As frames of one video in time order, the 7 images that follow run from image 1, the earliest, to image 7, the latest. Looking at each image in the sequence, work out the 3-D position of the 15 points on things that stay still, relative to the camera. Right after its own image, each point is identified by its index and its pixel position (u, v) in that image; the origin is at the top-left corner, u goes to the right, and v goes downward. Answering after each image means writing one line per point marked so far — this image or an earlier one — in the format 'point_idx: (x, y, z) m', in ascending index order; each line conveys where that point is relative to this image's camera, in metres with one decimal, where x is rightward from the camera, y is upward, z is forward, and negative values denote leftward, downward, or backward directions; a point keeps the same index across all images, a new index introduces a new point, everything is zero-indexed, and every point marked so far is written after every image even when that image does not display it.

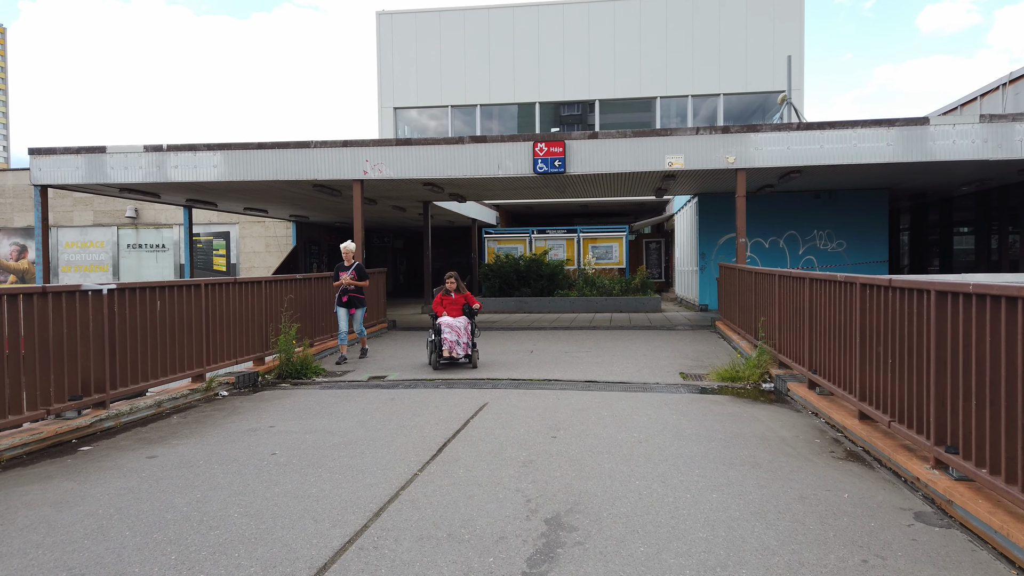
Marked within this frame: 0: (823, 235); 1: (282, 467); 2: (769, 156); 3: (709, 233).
0: (+7.3, +1.3, +17.5) m
1: (-1.5, -1.2, +4.9) m
2: (+4.5, +2.3, +13.1) m
3: (+4.7, +1.3, +17.9) m
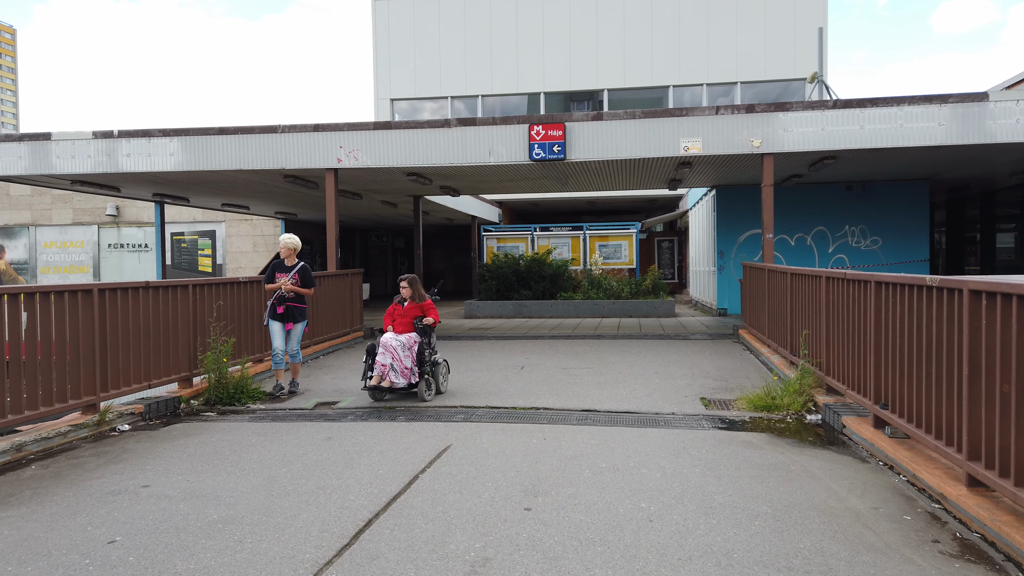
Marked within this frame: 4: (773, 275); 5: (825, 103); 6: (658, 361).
0: (+7.2, +1.2, +15.7) m
1: (-1.8, -1.2, +3.2) m
2: (+4.4, +2.3, +11.4) m
3: (+4.7, +1.3, +16.1) m
4: (+3.3, +0.2, +9.7) m
5: (+4.7, +2.8, +11.3) m
6: (+1.8, -0.9, +9.2) m
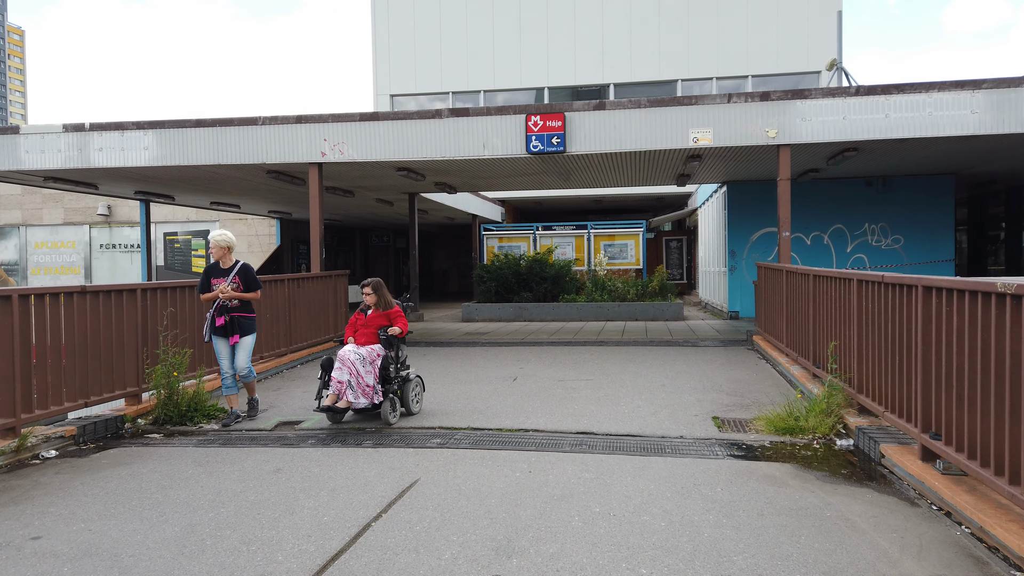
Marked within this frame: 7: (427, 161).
0: (+7.2, +1.2, +14.8) m
1: (-1.9, -1.3, +2.4) m
2: (+4.3, +2.2, +10.5) m
3: (+4.6, +1.2, +15.2) m
4: (+3.2, +0.1, +8.8) m
5: (+4.6, +2.7, +10.4) m
6: (+1.7, -0.9, +8.4) m
7: (-1.3, +2.0, +11.7) m
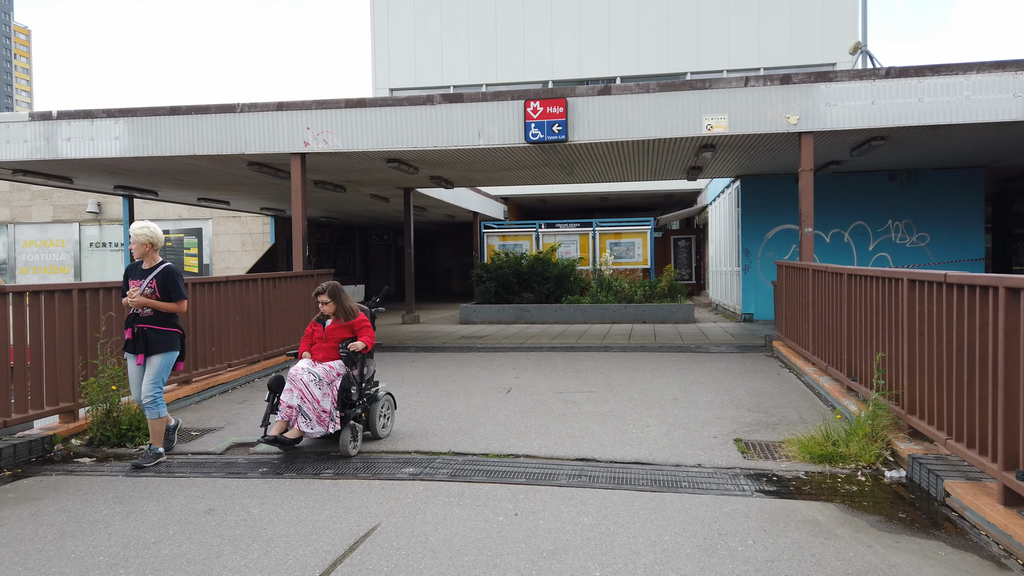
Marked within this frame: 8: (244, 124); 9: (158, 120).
0: (+7.2, +1.2, +13.9) m
1: (-2.0, -1.3, +1.6) m
2: (+4.3, +2.2, +9.6) m
3: (+4.6, +1.2, +14.3) m
4: (+3.2, +0.1, +8.0) m
5: (+4.6, +2.7, +9.5) m
6: (+1.7, -0.9, +7.5) m
7: (-1.4, +2.0, +10.9) m
8: (-3.9, +2.4, +10.8) m
9: (-5.2, +2.5, +11.0) m
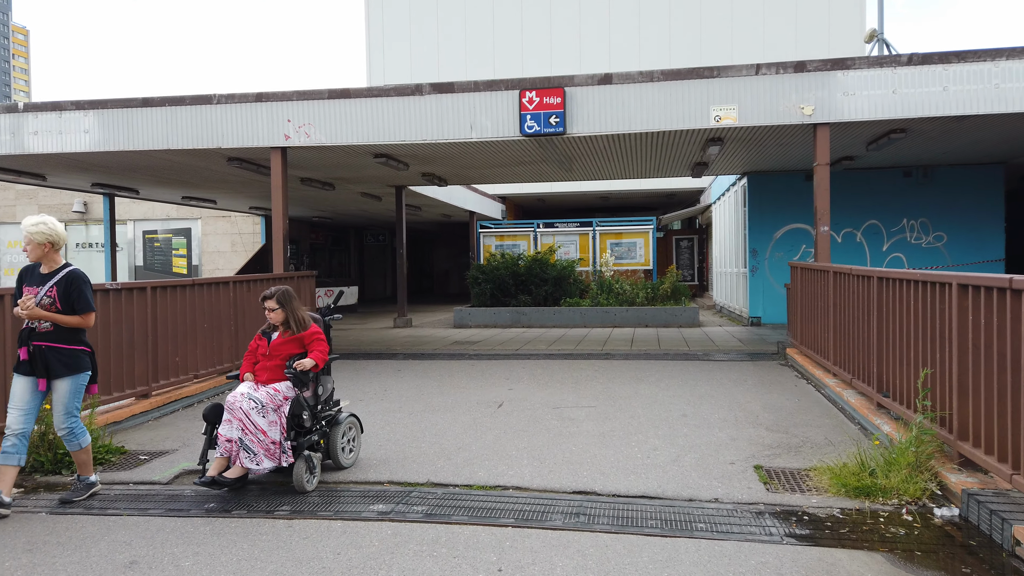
0: (+7.1, +1.1, +13.2) m
1: (-2.1, -1.3, +0.9) m
2: (+4.2, +2.2, +8.9) m
3: (+4.6, +1.2, +13.7) m
4: (+3.1, +0.1, +7.3) m
5: (+4.5, +2.7, +8.8) m
6: (+1.6, -1.0, +6.8) m
7: (-1.5, +2.0, +10.2) m
8: (-4.0, +2.3, +10.2) m
9: (-5.3, +2.4, +10.3) m
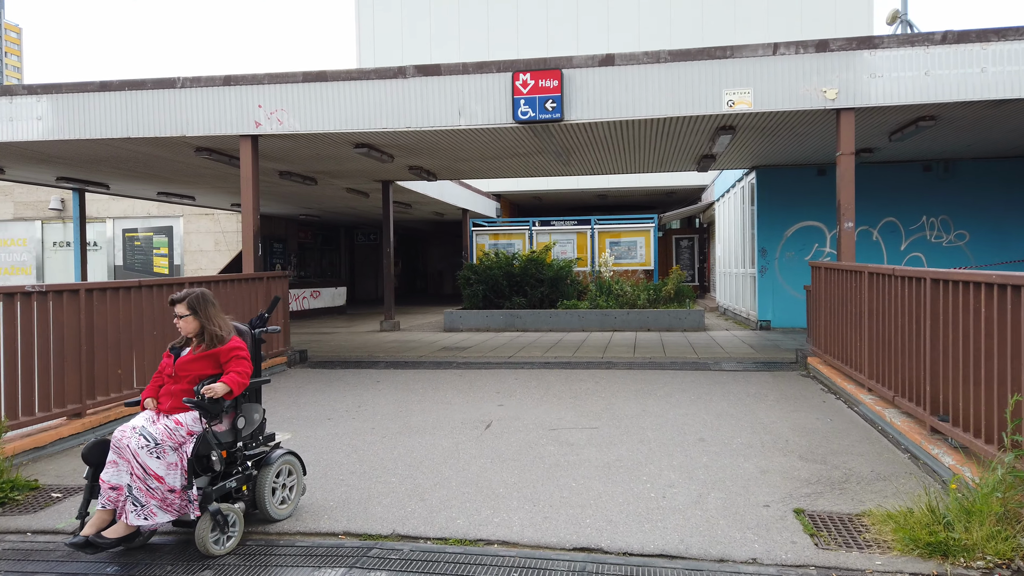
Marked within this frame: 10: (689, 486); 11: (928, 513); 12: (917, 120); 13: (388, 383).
0: (+7.0, +1.1, +12.4) m
1: (-2.1, -1.3, 0.0) m
2: (+4.1, +2.2, +8.1) m
3: (+4.5, +1.2, +12.8) m
4: (+3.0, +0.1, +6.4) m
5: (+4.4, +2.7, +8.0) m
6: (+1.5, -1.0, +6.0) m
7: (-1.5, +1.9, +9.3) m
8: (-4.1, +2.3, +9.3) m
9: (-5.4, +2.4, +9.4) m
10: (+1.0, -1.1, +4.3) m
11: (+2.0, -1.1, +3.5) m
12: (+4.8, +2.0, +8.9) m
13: (-1.3, -1.0, +7.7) m
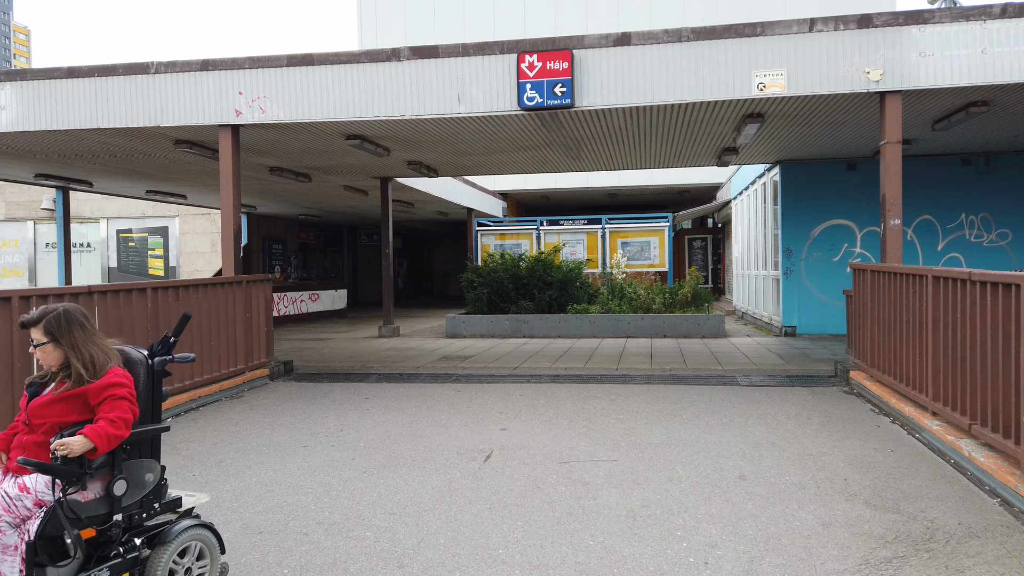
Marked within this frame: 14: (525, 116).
0: (+7.1, +1.0, +11.5) m
1: (-2.2, -1.4, -0.8) m
2: (+4.2, +2.1, +7.2) m
3: (+4.6, +1.1, +11.9) m
4: (+3.0, 0.0, +5.6) m
5: (+4.5, +2.6, +7.1) m
6: (+1.5, -1.1, +5.1) m
7: (-1.5, +1.9, +8.5) m
8: (-4.0, +2.3, +8.5) m
9: (-5.3, +2.3, +8.6) m
10: (+1.0, -1.2, +3.4) m
11: (+2.0, -1.1, +2.6) m
12: (+4.9, +2.0, +8.0) m
13: (-1.2, -1.0, +6.9) m
14: (+0.1, +1.9, +8.2) m
